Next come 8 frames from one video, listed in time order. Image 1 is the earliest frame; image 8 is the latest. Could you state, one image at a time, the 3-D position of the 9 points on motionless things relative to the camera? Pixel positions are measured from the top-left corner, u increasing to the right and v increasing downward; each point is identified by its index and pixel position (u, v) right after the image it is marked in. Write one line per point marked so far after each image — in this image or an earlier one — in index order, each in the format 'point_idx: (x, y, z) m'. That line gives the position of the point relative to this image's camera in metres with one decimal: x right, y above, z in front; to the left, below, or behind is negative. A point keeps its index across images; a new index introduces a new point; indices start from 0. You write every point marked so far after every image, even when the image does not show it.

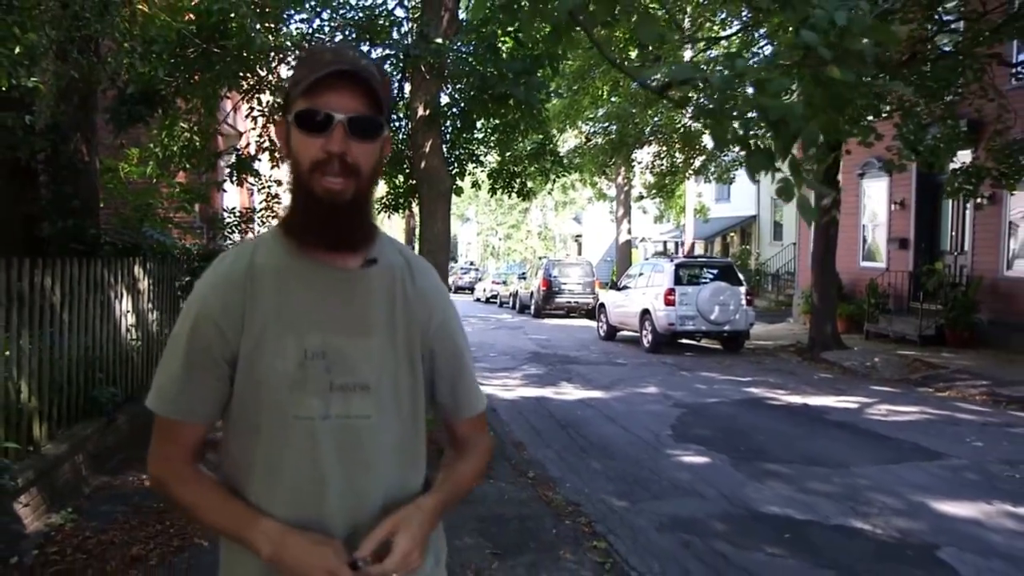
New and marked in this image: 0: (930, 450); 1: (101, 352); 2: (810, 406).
0: (+3.7, -1.4, +8.5) m
1: (-2.9, -0.5, +6.6) m
2: (+3.7, -1.4, +11.4) m
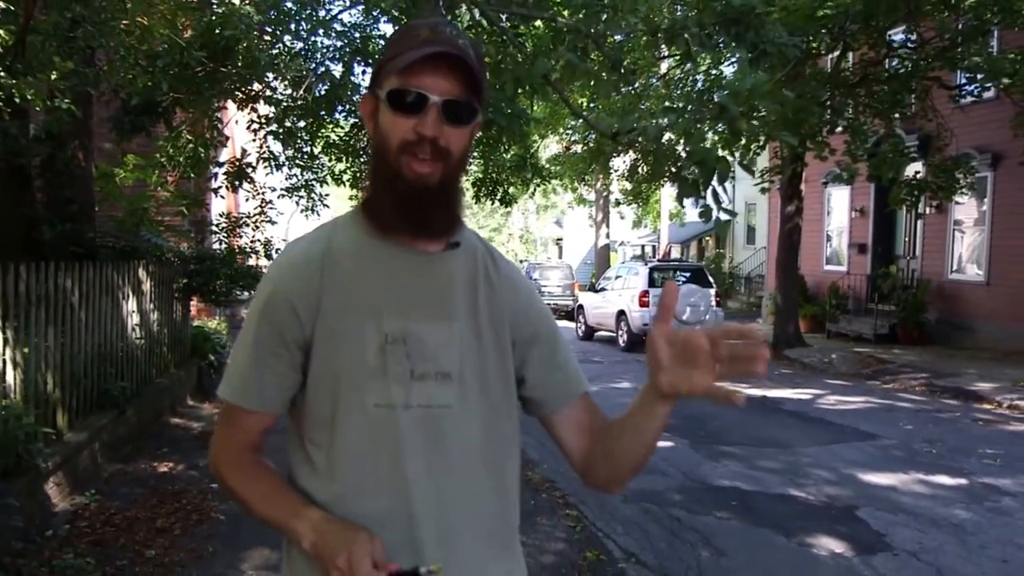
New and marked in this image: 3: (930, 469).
0: (+3.5, -1.4, +9.5) m
1: (-3.1, -0.5, +7.4) m
2: (+3.4, -1.4, +12.4) m
3: (+3.4, -1.5, +7.7) m
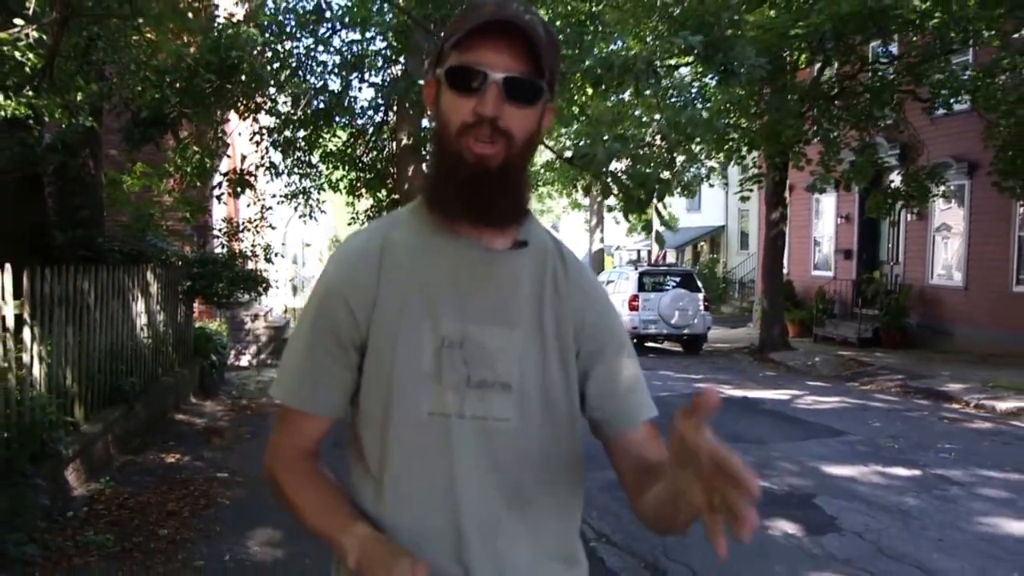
0: (+3.4, -1.5, +10.0) m
1: (-3.2, -0.5, +7.9) m
2: (+3.2, -1.5, +12.9) m
3: (+3.3, -1.5, +8.2) m
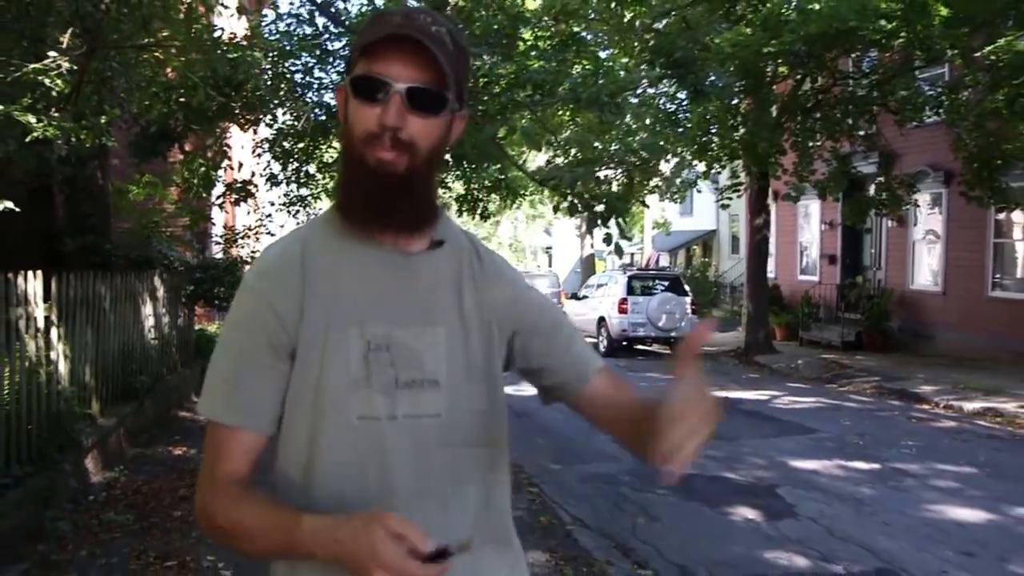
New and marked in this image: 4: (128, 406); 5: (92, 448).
0: (+3.3, -1.5, +10.5) m
1: (-3.4, -0.5, +8.4) m
2: (+3.1, -1.6, +13.4) m
3: (+3.1, -1.6, +8.8) m
4: (-3.1, -0.9, +7.6) m
5: (-2.7, -1.0, +6.2) m
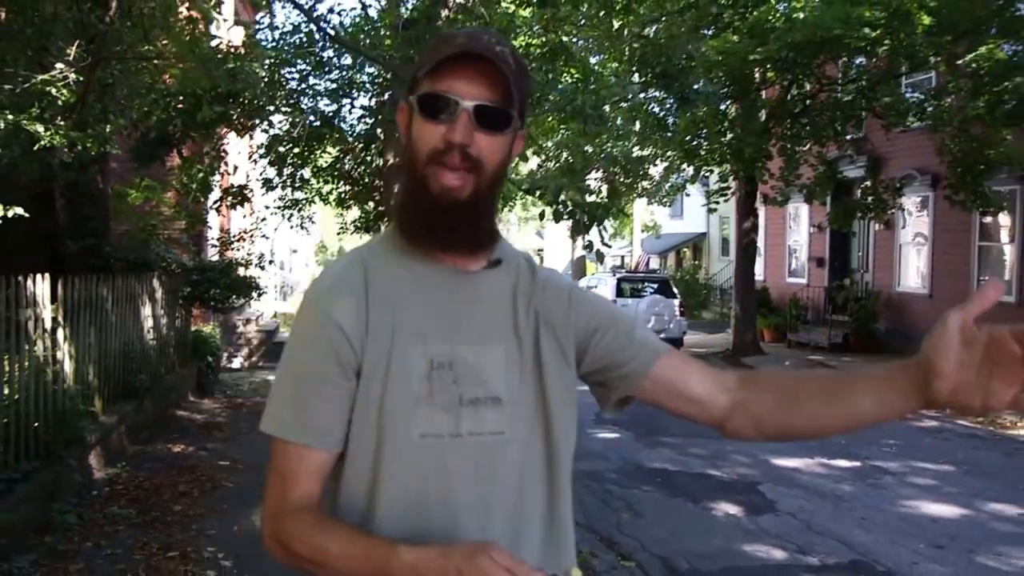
0: (+3.2, -1.6, +10.8) m
1: (-3.4, -0.5, +8.6) m
2: (+3.0, -1.6, +13.6) m
3: (+3.1, -1.6, +9.0) m
4: (-3.2, -1.0, +7.8) m
5: (-2.8, -1.1, +6.4) m
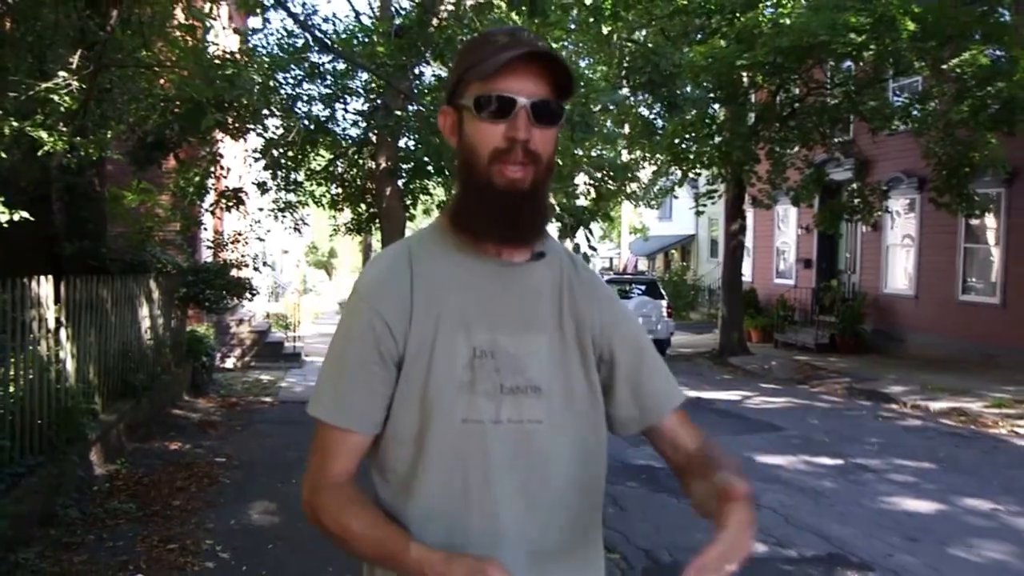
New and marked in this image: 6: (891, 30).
0: (+3.1, -1.6, +11.0) m
1: (-3.5, -0.6, +8.7) m
2: (+2.8, -1.6, +13.8) m
3: (+3.0, -1.6, +9.2) m
4: (-3.2, -1.0, +7.9) m
5: (-2.9, -1.1, +6.5) m
6: (+4.8, +3.3, +12.0) m
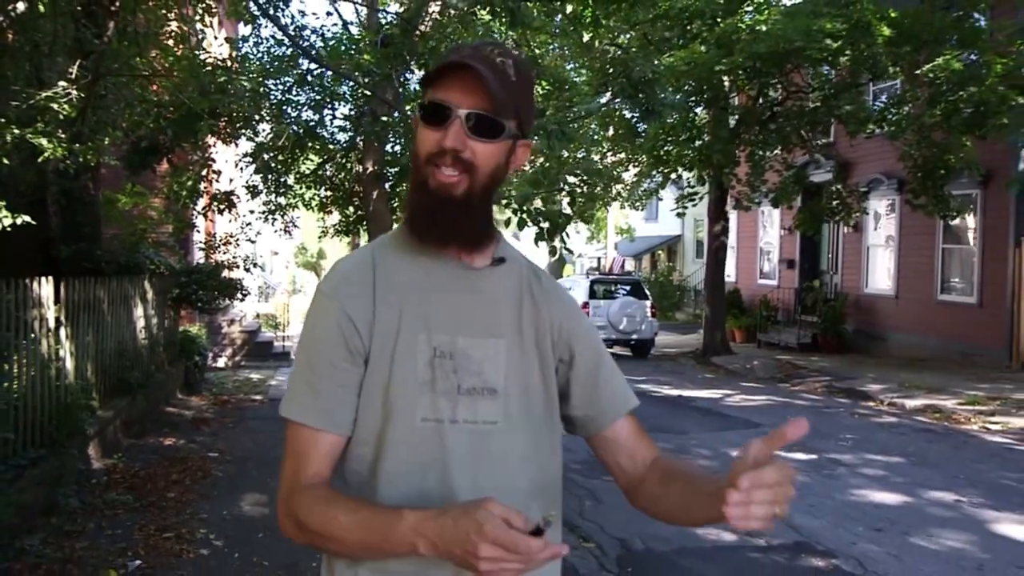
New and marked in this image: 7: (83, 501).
0: (+2.9, -1.6, +11.3) m
1: (-3.7, -0.6, +9.0) m
2: (+2.6, -1.6, +14.1) m
3: (+2.8, -1.6, +9.5) m
4: (-3.4, -1.0, +8.2) m
5: (-3.0, -1.1, +6.8) m
6: (+4.6, +3.3, +12.3) m
7: (-2.5, -1.2, +5.5) m
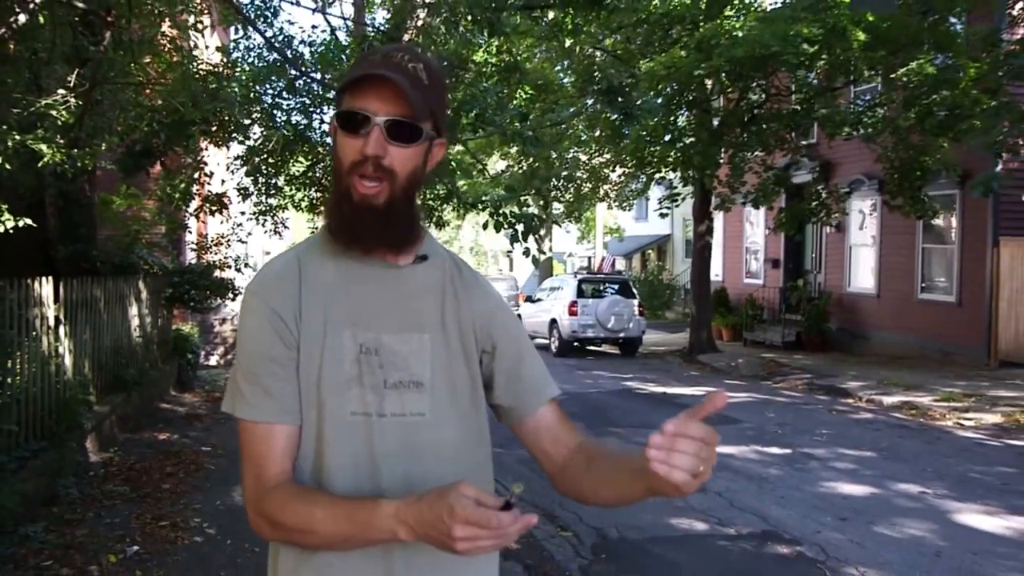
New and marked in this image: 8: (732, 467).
0: (+2.7, -1.6, +11.5) m
1: (-3.8, -0.6, +9.2) m
2: (+2.4, -1.6, +14.4) m
3: (+2.6, -1.6, +9.8) m
4: (-3.5, -1.0, +8.4) m
5: (-3.1, -1.1, +7.0) m
6: (+4.5, +3.3, +12.6) m
7: (-2.6, -1.2, +5.8) m
8: (+2.0, -1.6, +8.5) m
